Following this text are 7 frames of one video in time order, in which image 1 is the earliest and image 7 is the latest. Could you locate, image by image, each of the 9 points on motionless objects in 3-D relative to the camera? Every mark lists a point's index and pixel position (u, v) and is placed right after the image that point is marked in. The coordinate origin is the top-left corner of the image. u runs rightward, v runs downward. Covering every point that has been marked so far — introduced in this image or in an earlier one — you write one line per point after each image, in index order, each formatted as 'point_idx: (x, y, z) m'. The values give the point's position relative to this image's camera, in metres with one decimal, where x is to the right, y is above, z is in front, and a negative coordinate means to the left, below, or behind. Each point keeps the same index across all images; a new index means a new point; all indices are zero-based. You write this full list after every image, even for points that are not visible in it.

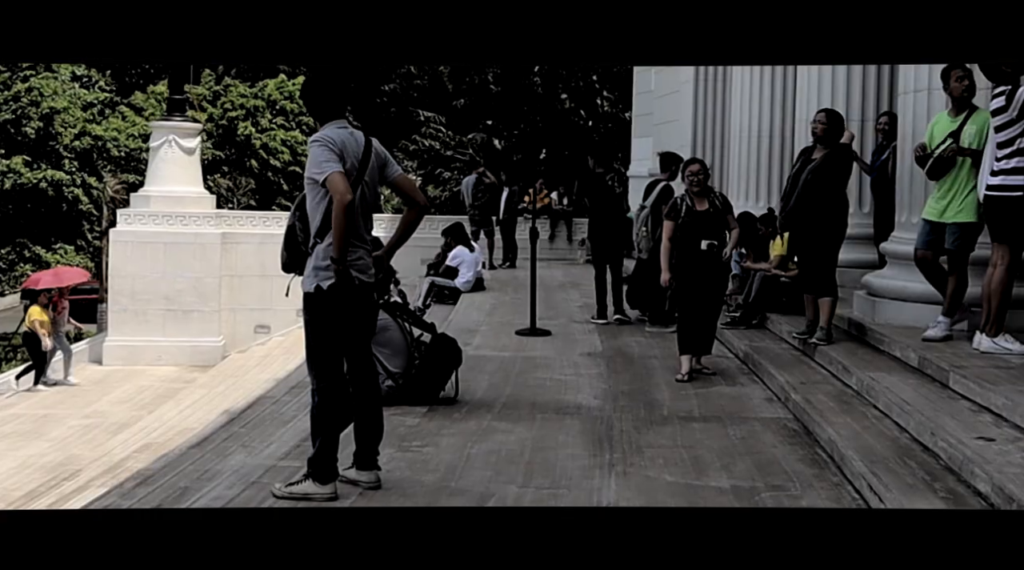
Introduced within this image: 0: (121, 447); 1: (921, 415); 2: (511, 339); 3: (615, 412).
0: (-4.4, -1.8, +11.3) m
1: (+2.1, -0.7, +5.1) m
2: (0.0, -0.5, +9.4) m
3: (+0.7, -0.8, +6.3) m
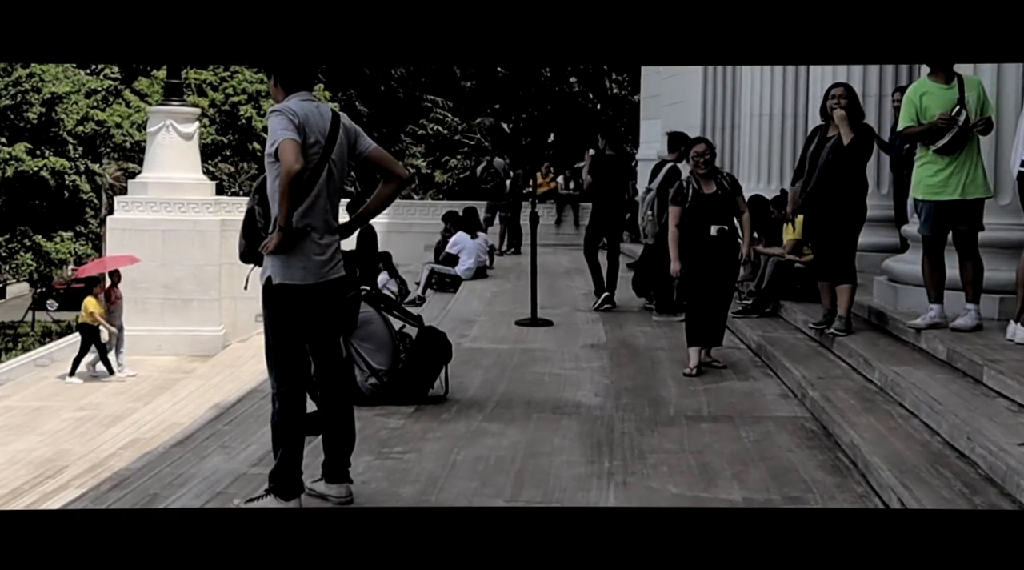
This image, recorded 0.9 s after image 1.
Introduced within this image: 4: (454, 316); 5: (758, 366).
0: (-4.4, -1.7, +10.9) m
1: (+2.0, -0.6, +4.6) m
2: (0.0, -0.4, +8.9) m
3: (+0.6, -0.7, +5.9) m
4: (-0.6, -0.3, +9.8) m
5: (+1.8, -0.6, +7.4) m
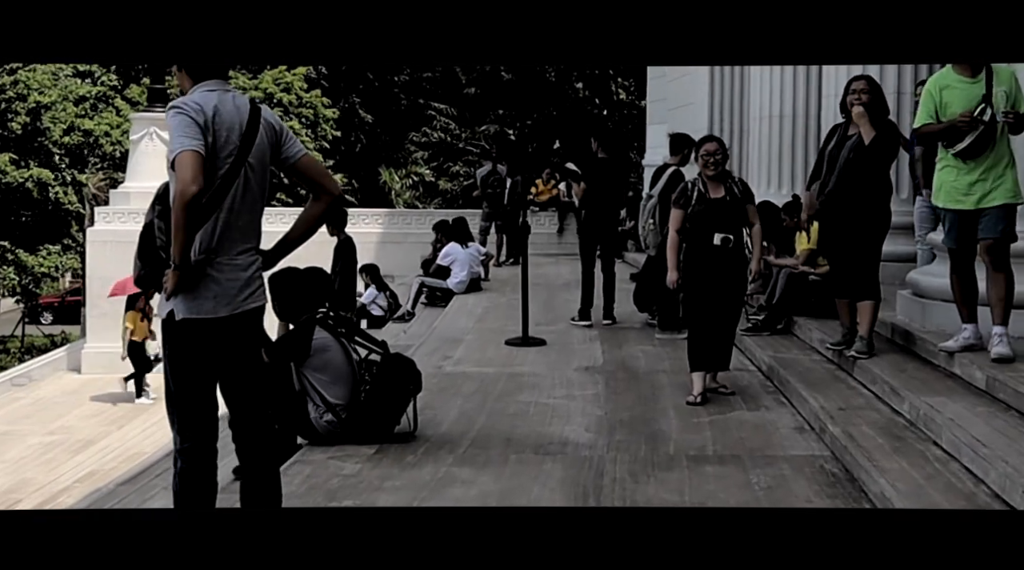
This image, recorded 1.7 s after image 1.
0: (-4.4, -1.9, +10.2) m
1: (+1.9, -0.7, +3.9) m
2: (-0.1, -0.5, +8.2) m
3: (+0.5, -0.8, +5.1) m
4: (-0.7, -0.5, +9.1) m
5: (+1.7, -0.7, +6.6) m
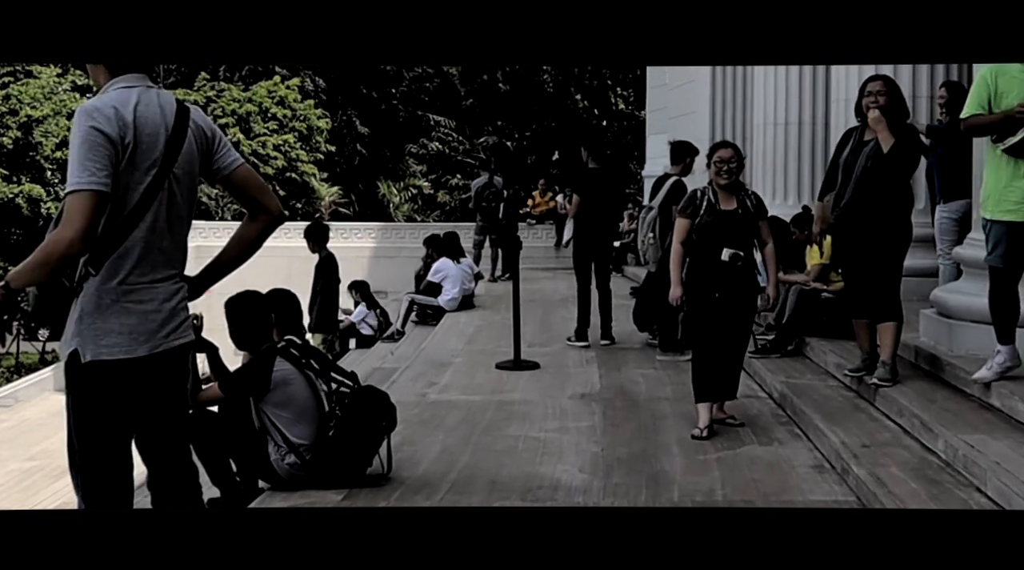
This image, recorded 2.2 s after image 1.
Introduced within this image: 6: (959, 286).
0: (-4.5, -2.1, +9.6) m
1: (+1.8, -0.8, +3.3) m
2: (-0.2, -0.7, +7.6) m
3: (+0.4, -1.0, +4.6) m
4: (-0.7, -0.6, +8.6) m
5: (+1.6, -0.8, +6.1) m
6: (+2.7, 0.0, +6.2) m
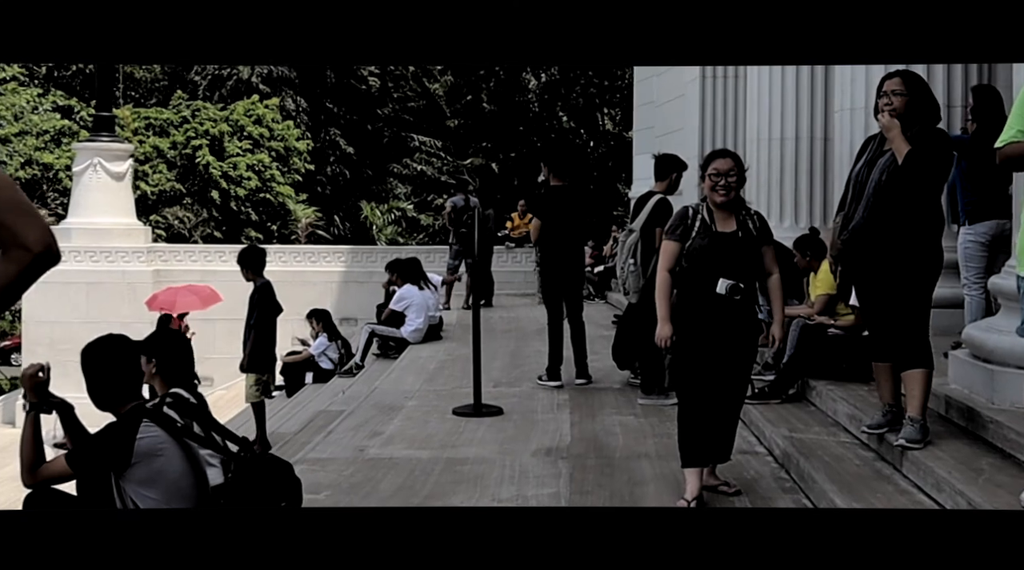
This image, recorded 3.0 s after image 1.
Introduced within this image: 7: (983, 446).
0: (-4.8, -2.3, +8.5) m
1: (+1.6, -0.9, +2.3) m
2: (-0.5, -0.9, +6.6) m
3: (+0.2, -1.1, +3.5) m
4: (-1.0, -0.9, +7.5) m
5: (+1.4, -1.0, +5.0) m
6: (+2.5, -0.2, +5.2) m
7: (+2.1, -0.7, +4.6) m
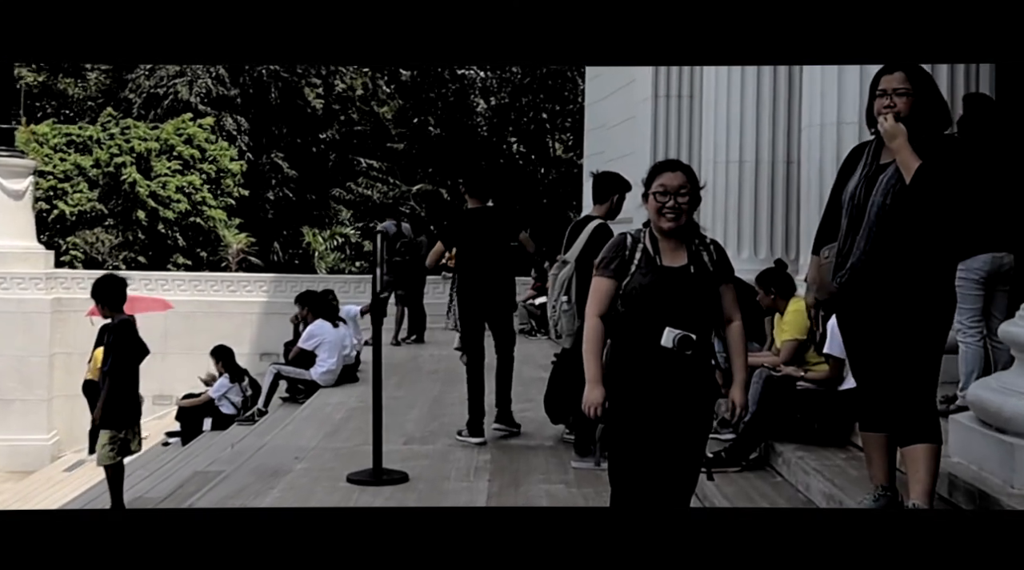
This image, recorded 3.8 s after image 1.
0: (-5.4, -2.6, +7.0) m
1: (+1.3, -1.0, +1.2) m
2: (-1.0, -1.1, +5.4) m
3: (-0.2, -1.2, +2.3) m
4: (-1.6, -1.1, +6.3) m
5: (+0.9, -1.2, +3.9) m
6: (+2.0, -0.4, +4.1) m
7: (+1.7, -0.9, +3.5) m
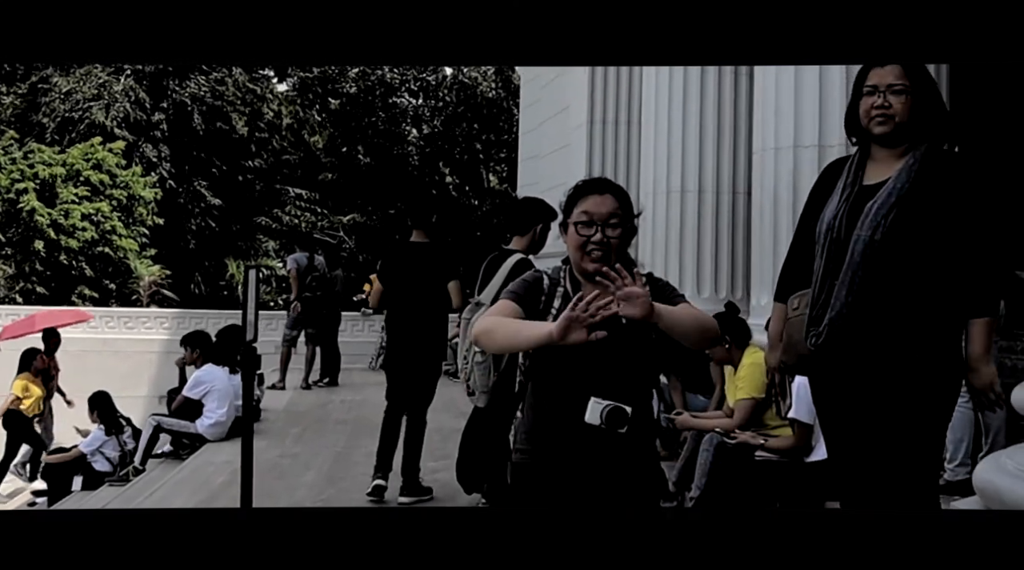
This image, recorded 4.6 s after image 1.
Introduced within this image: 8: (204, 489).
0: (-5.9, -2.8, +5.6) m
1: (+1.1, -1.1, +0.2) m
2: (-1.4, -1.3, +4.3) m
3: (-0.4, -1.3, +1.3) m
4: (-2.1, -1.3, +5.1) m
5: (+0.6, -1.4, +2.9) m
6: (+1.7, -0.6, +3.2) m
7: (+1.4, -1.1, +2.6) m
8: (-2.0, -1.3, +6.5) m
